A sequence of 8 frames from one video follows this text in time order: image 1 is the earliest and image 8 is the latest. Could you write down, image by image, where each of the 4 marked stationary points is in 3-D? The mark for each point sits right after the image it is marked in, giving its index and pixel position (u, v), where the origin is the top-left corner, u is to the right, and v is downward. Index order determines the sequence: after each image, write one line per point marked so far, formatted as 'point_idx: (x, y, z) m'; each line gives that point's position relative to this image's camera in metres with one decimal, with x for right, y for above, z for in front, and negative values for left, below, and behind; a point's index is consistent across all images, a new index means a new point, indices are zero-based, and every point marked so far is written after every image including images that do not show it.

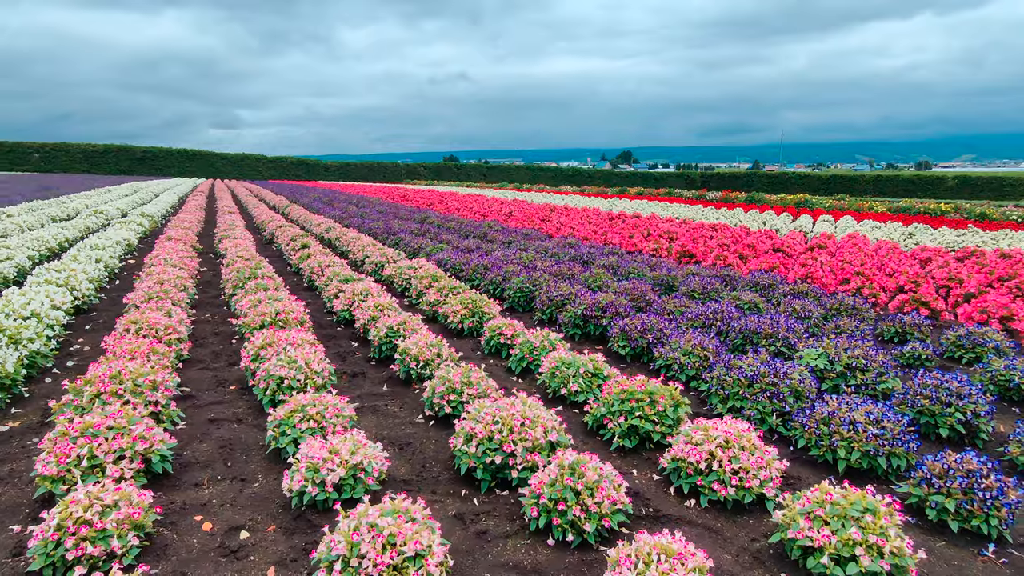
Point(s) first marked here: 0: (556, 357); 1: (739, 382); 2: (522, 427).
0: (+0.4, -0.6, +5.4) m
1: (+1.8, -0.8, +5.0) m
2: (+0.1, -0.9, +3.9) m
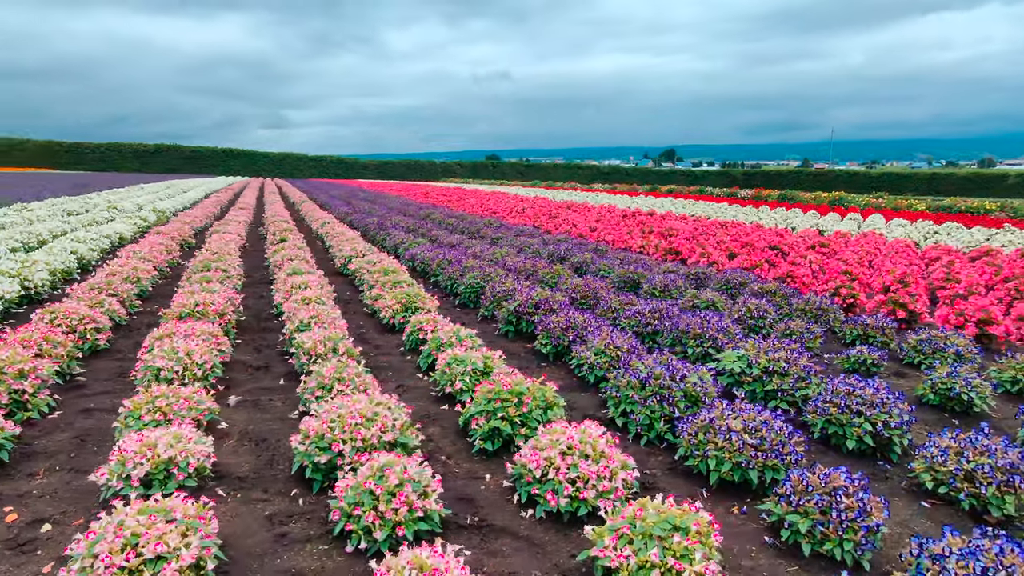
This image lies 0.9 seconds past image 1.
0: (-0.5, -0.6, +5.1) m
1: (+0.9, -0.7, +4.7) m
2: (-0.9, -0.8, +3.7) m
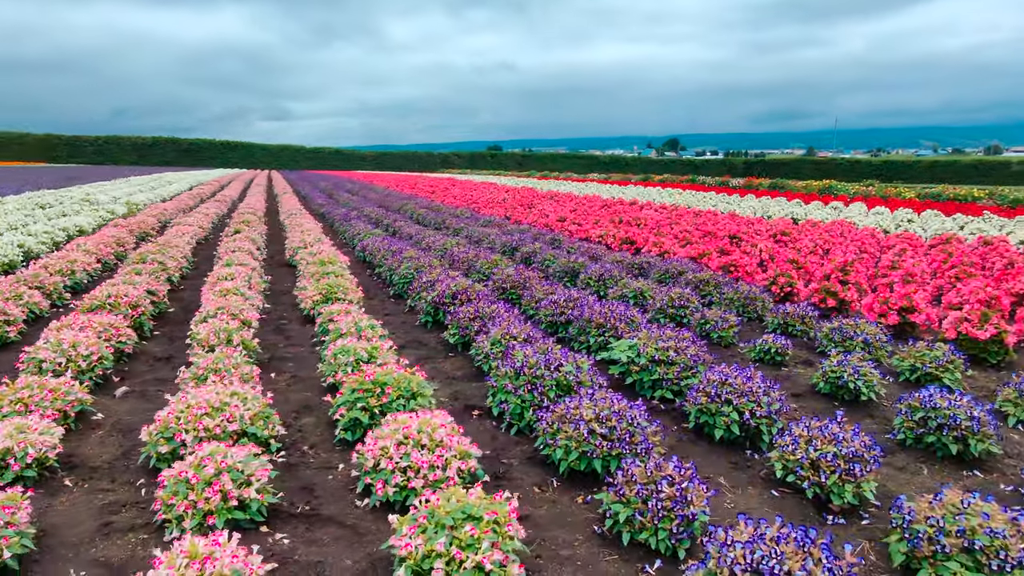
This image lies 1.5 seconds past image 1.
0: (-1.4, -0.5, +5.1) m
1: (0.0, -0.7, +4.6) m
2: (-1.9, -0.8, +3.7) m
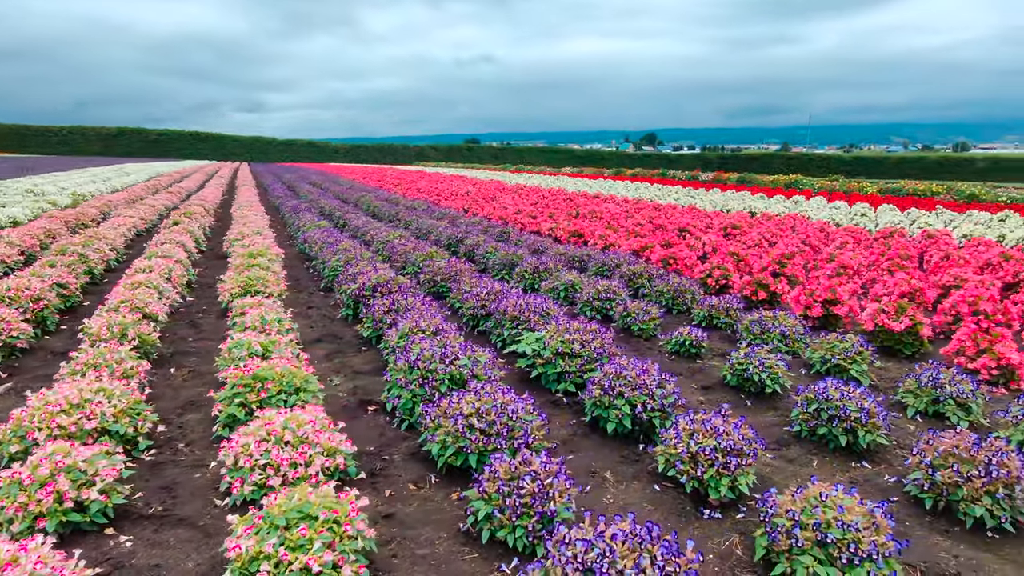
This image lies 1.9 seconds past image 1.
0: (-2.2, -0.4, +5.0) m
1: (-0.8, -0.6, +4.5) m
2: (-2.6, -0.7, +3.5) m
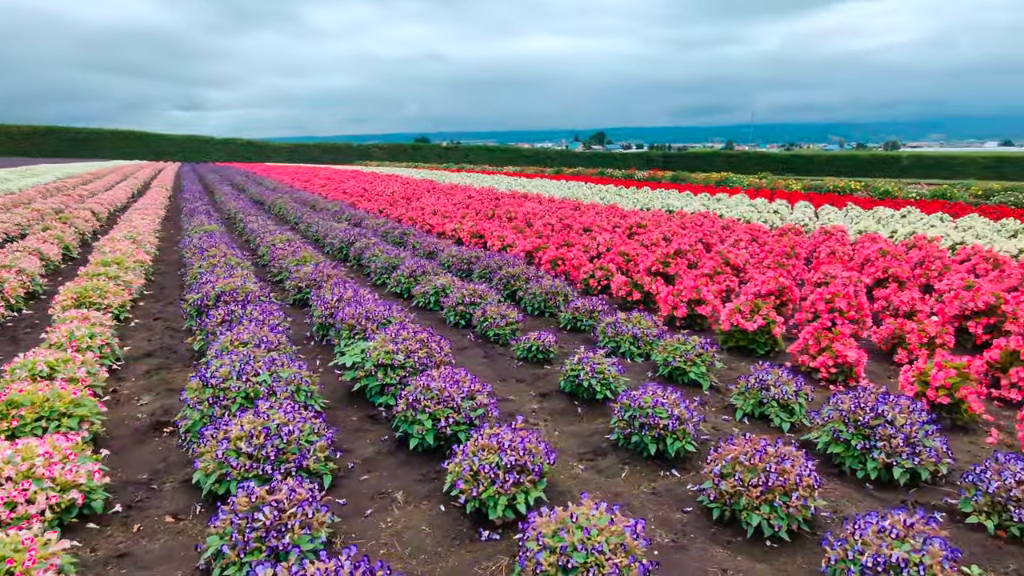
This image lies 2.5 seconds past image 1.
0: (-3.6, -0.5, +4.5) m
1: (-2.1, -0.7, +4.2) m
2: (-3.9, -0.8, +3.1) m
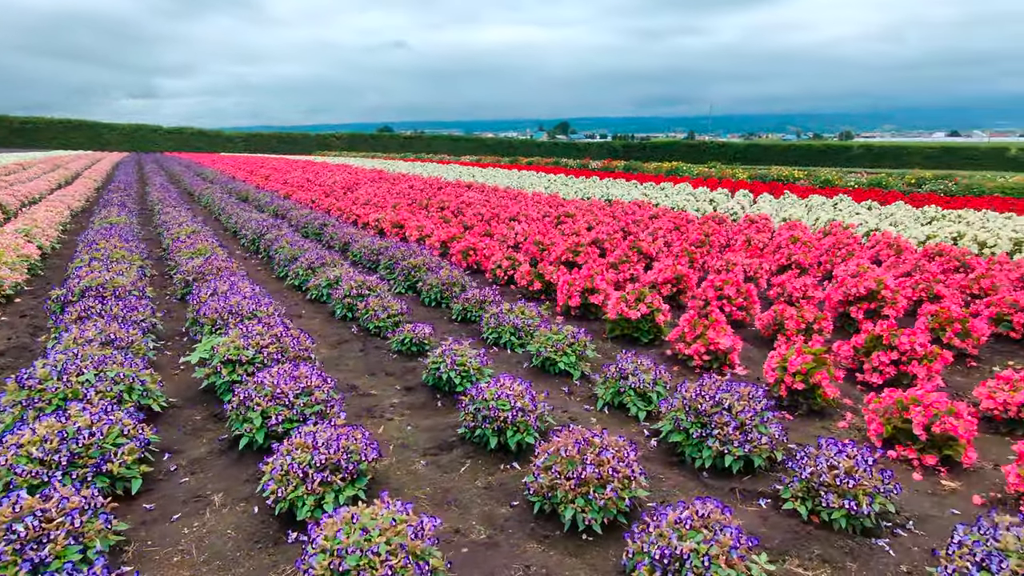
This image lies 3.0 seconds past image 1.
0: (-4.7, -0.5, +4.2) m
1: (-3.2, -0.6, +4.0) m
2: (-4.9, -0.8, +2.8) m
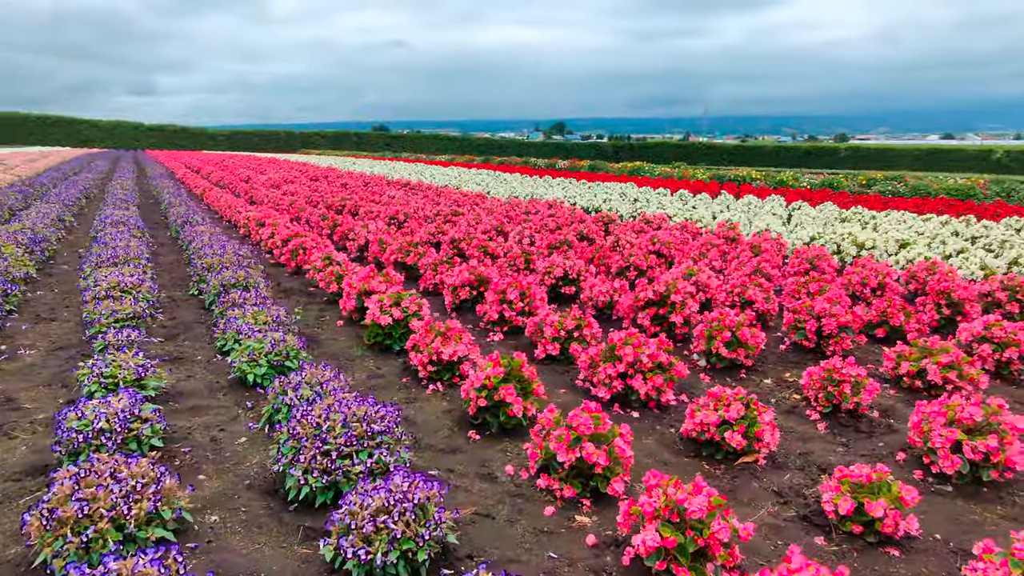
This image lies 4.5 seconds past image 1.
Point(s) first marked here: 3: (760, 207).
0: (-7.1, -0.5, +3.7) m
1: (-5.6, -0.6, +3.5) m
2: (-7.3, -0.8, +2.3) m
3: (+6.6, +2.2, +16.4) m
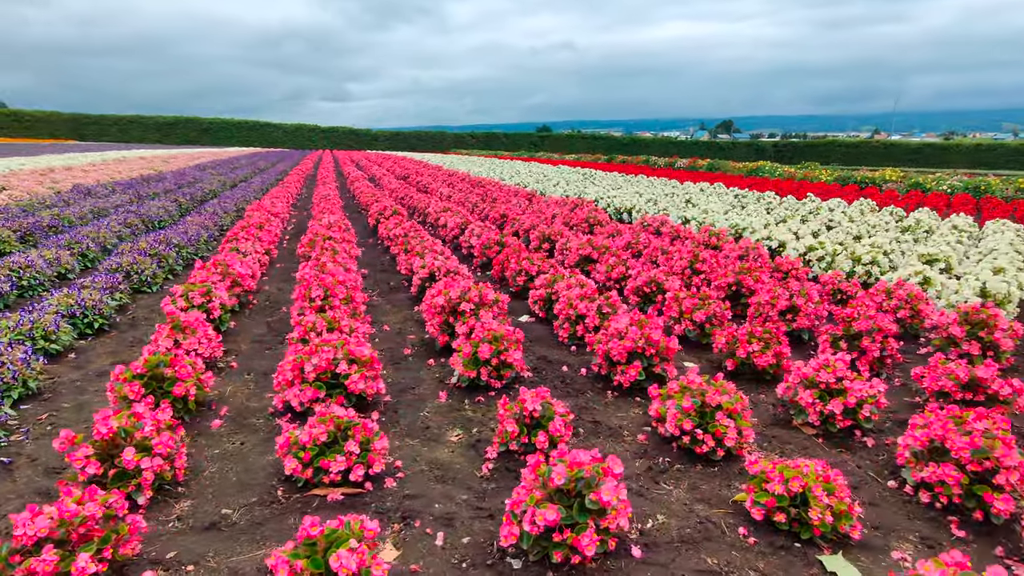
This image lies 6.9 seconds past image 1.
0: (-9.4, -0.1, +5.4) m
1: (-8.0, -0.3, +4.8) m
2: (-10.0, -0.4, +4.1) m
3: (+7.2, +1.8, +14.2) m
